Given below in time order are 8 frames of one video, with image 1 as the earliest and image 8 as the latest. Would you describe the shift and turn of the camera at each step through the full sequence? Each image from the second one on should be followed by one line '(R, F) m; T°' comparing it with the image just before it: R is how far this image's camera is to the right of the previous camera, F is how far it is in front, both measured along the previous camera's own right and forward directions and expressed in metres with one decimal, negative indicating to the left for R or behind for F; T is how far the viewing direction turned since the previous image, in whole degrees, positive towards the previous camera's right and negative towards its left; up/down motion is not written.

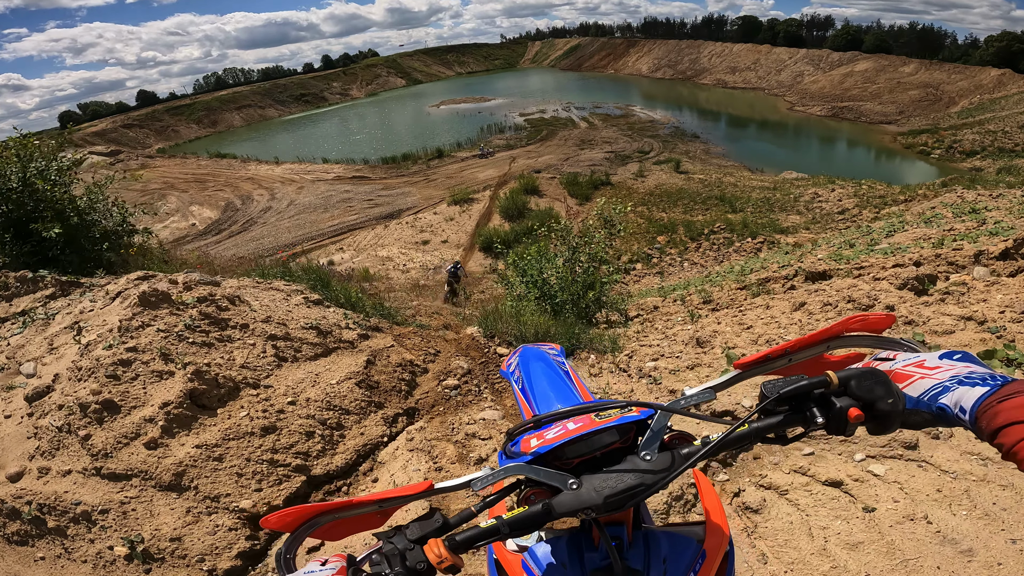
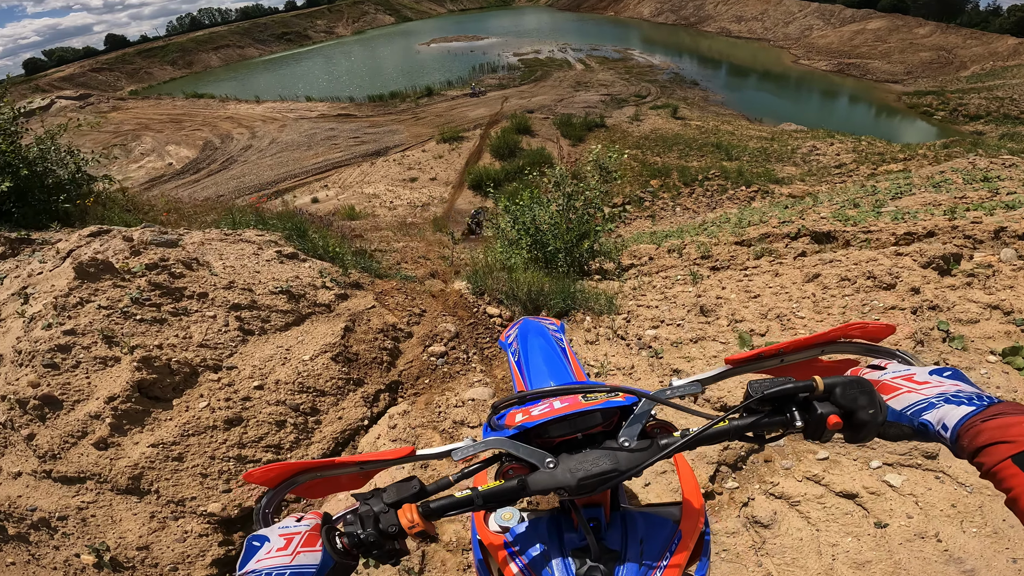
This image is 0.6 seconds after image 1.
(0.0, +0.2) m; +1°
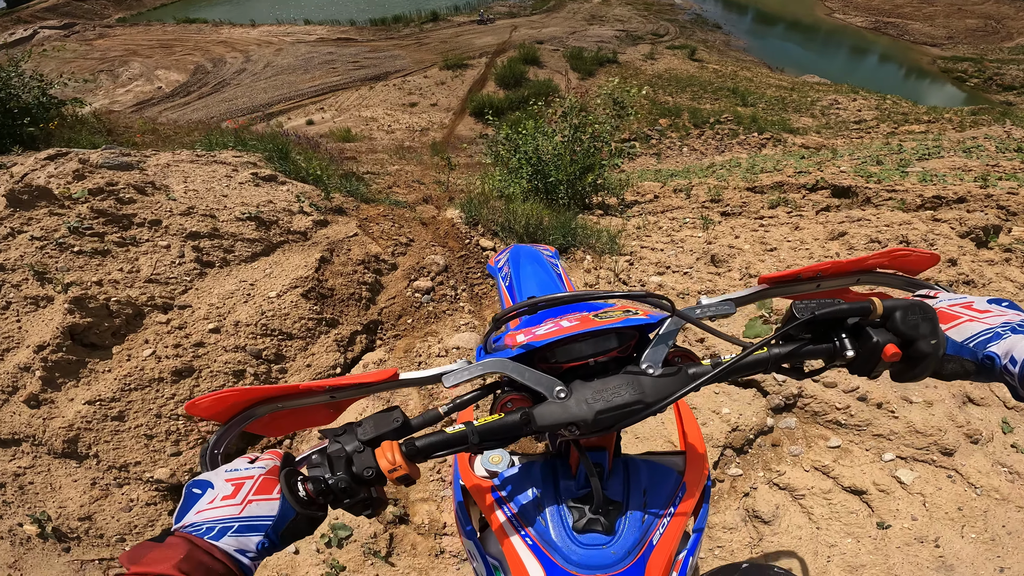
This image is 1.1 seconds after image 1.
(0.0, +0.3) m; +1°
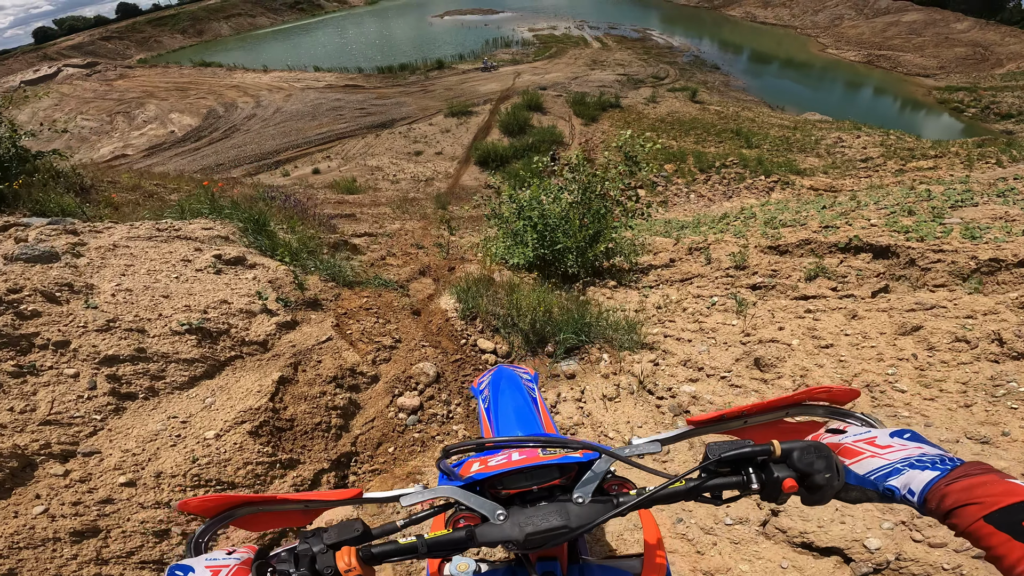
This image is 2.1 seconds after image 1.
(0.0, +0.5) m; -1°
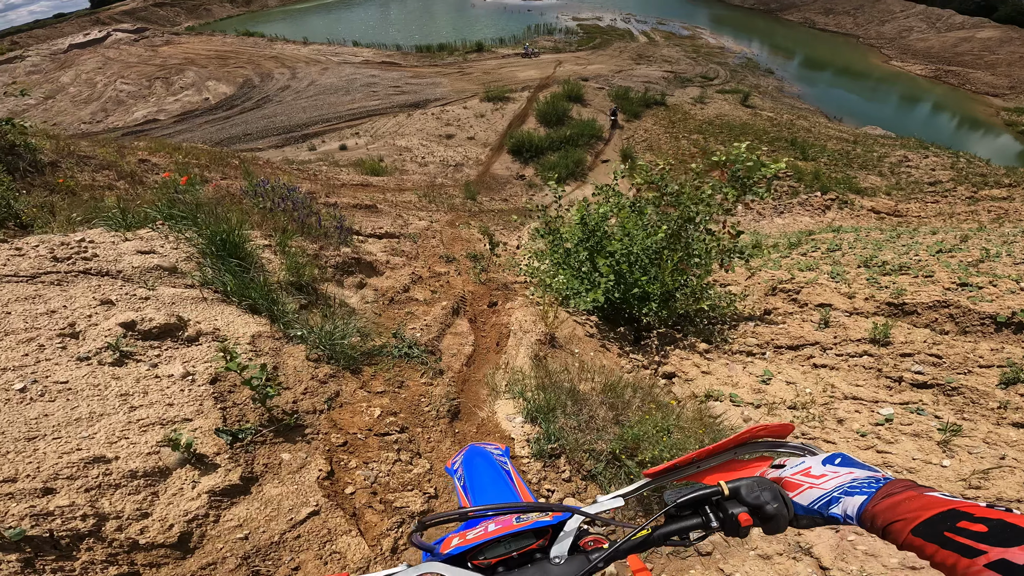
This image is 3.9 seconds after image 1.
(-0.3, +1.2) m; -2°
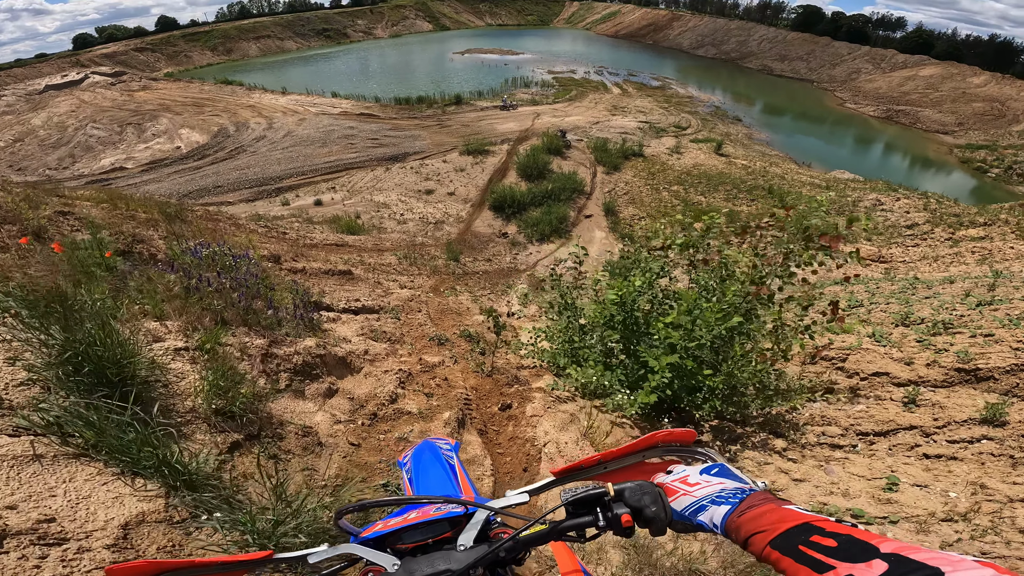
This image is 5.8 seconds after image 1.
(-0.2, +0.9) m; +2°
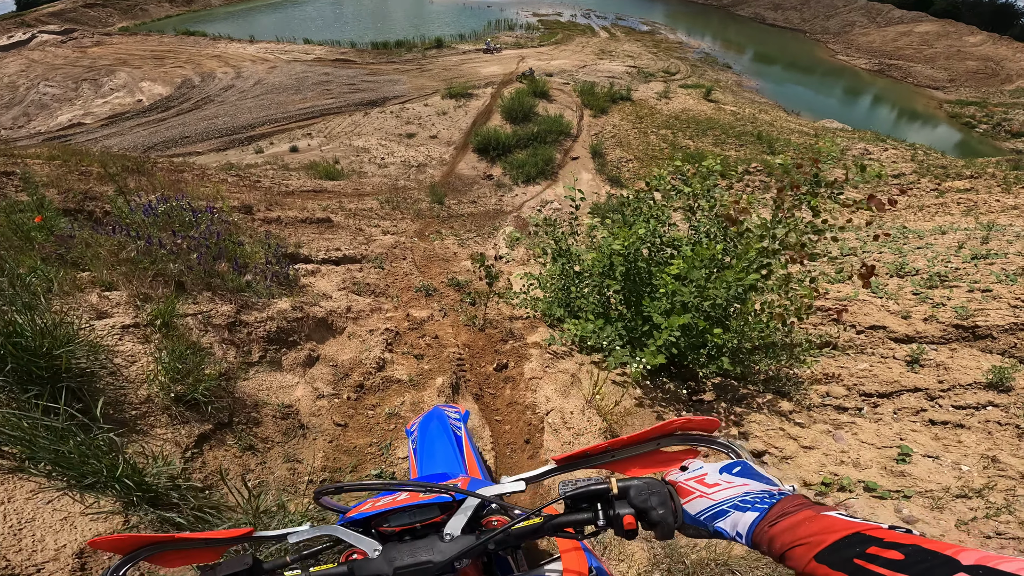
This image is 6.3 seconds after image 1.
(-0.1, +0.2) m; +1°
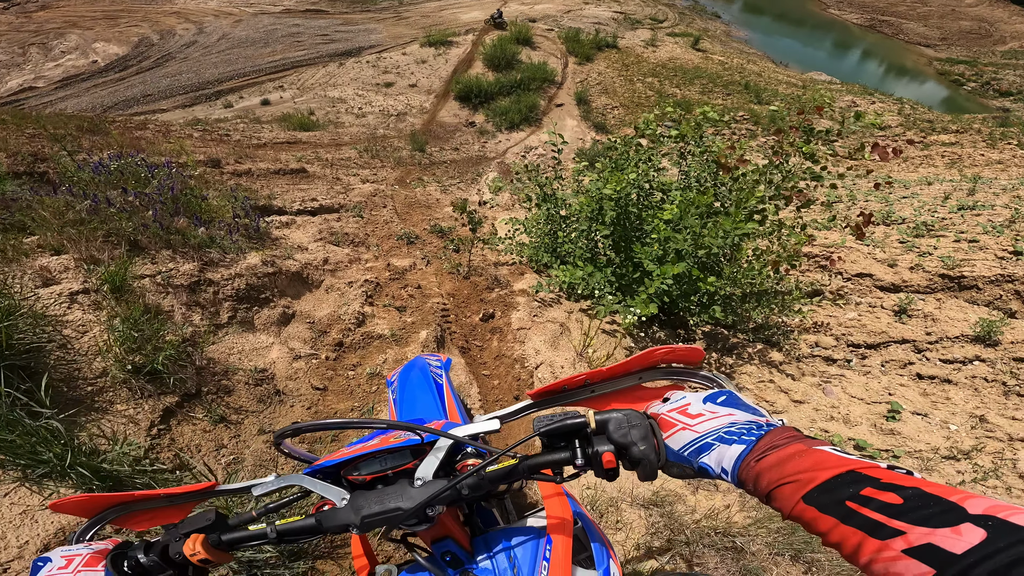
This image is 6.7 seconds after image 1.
(0.0, +0.1) m; +2°
